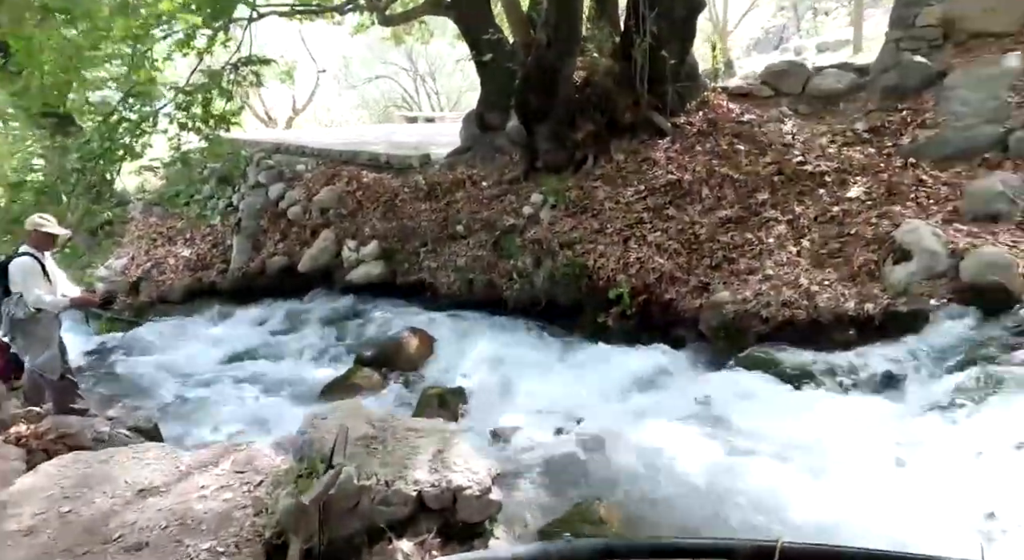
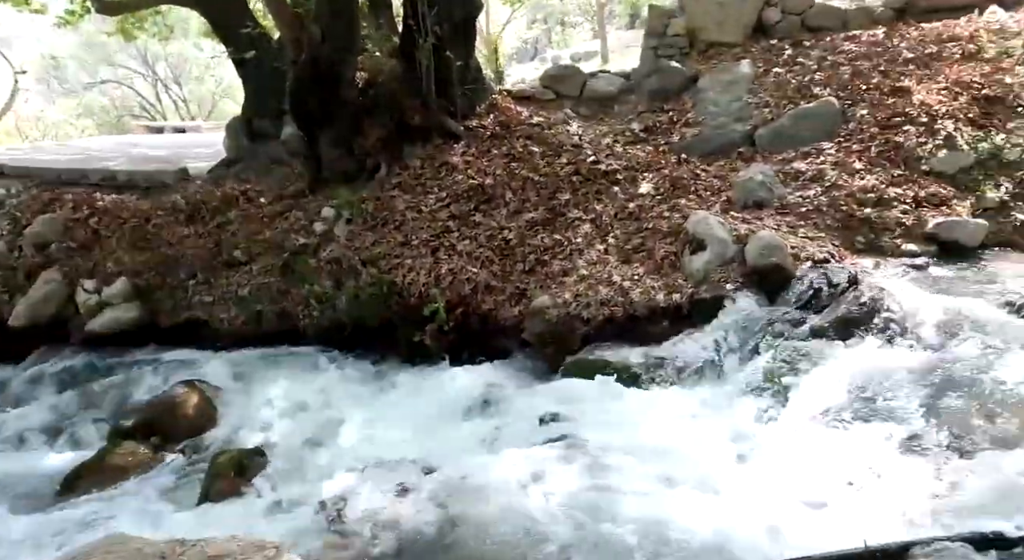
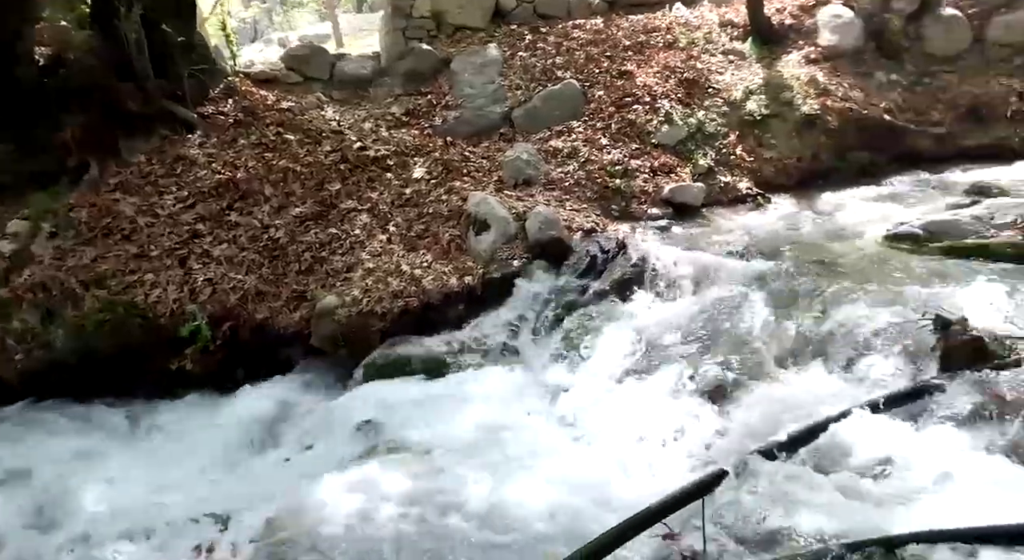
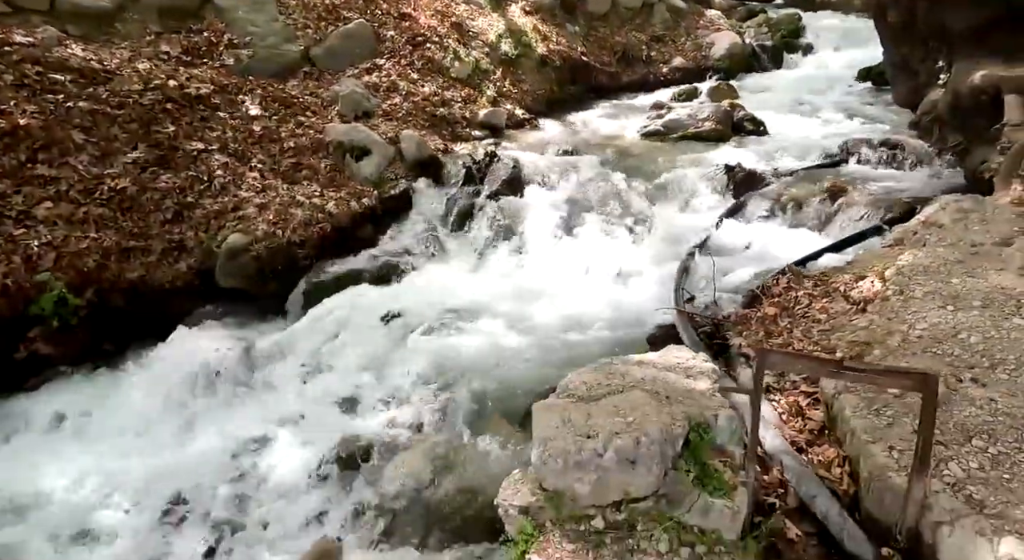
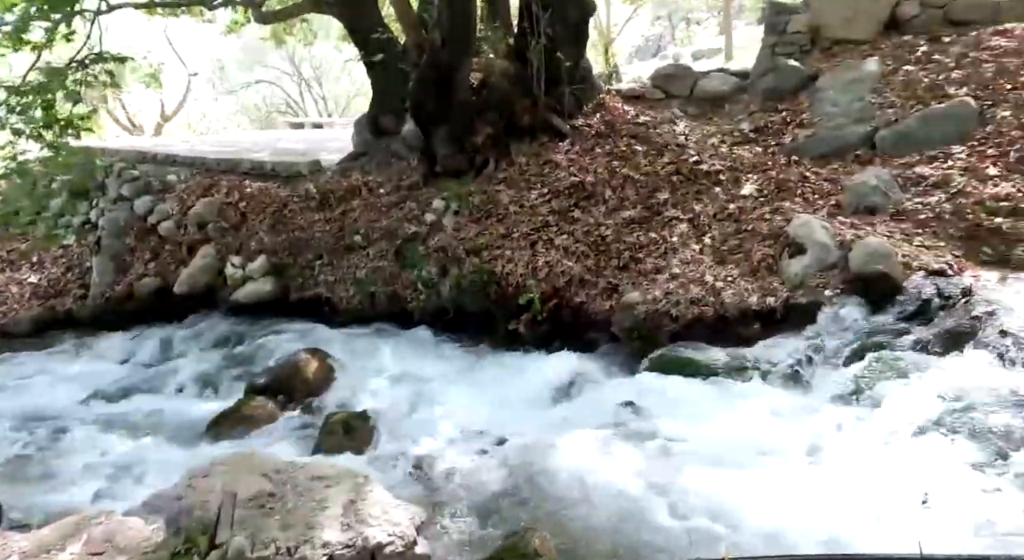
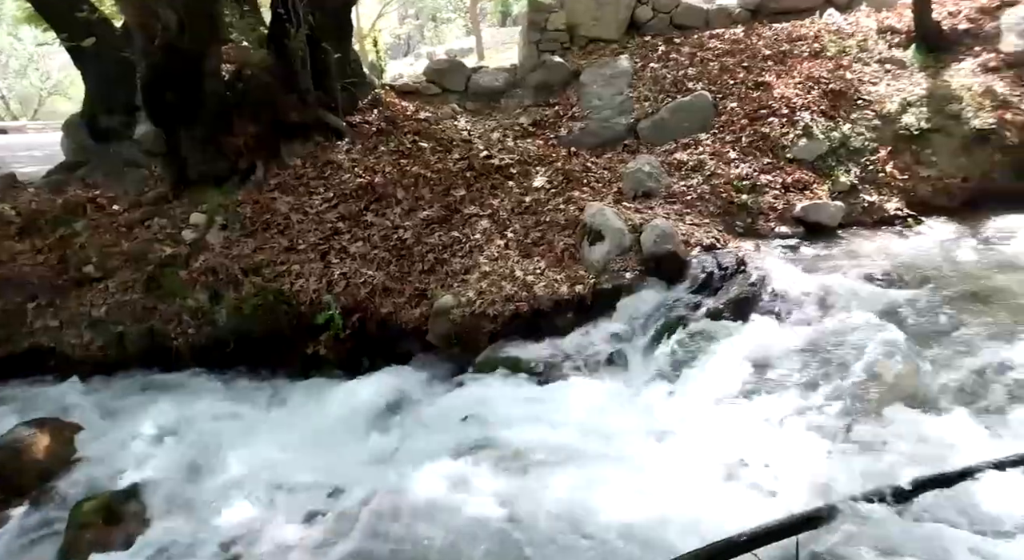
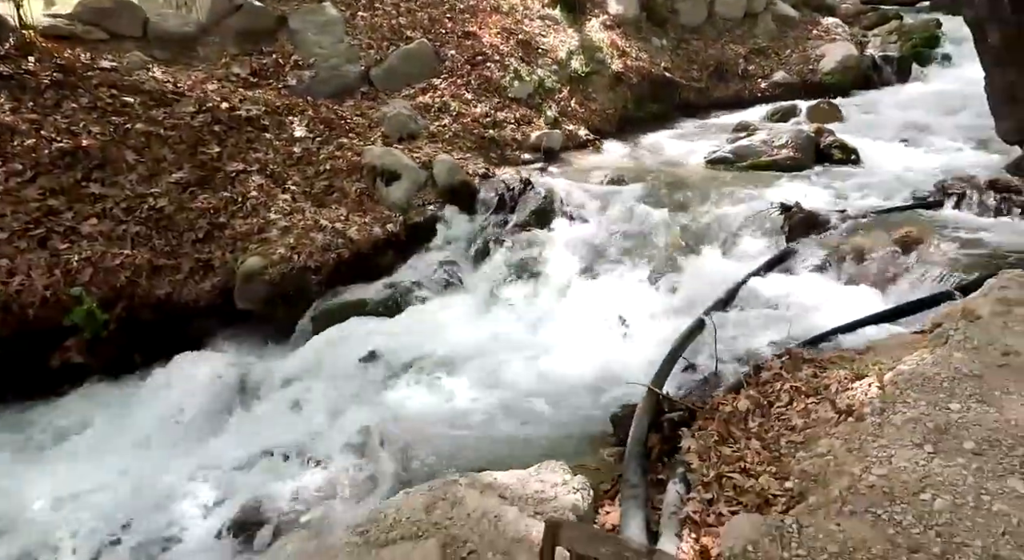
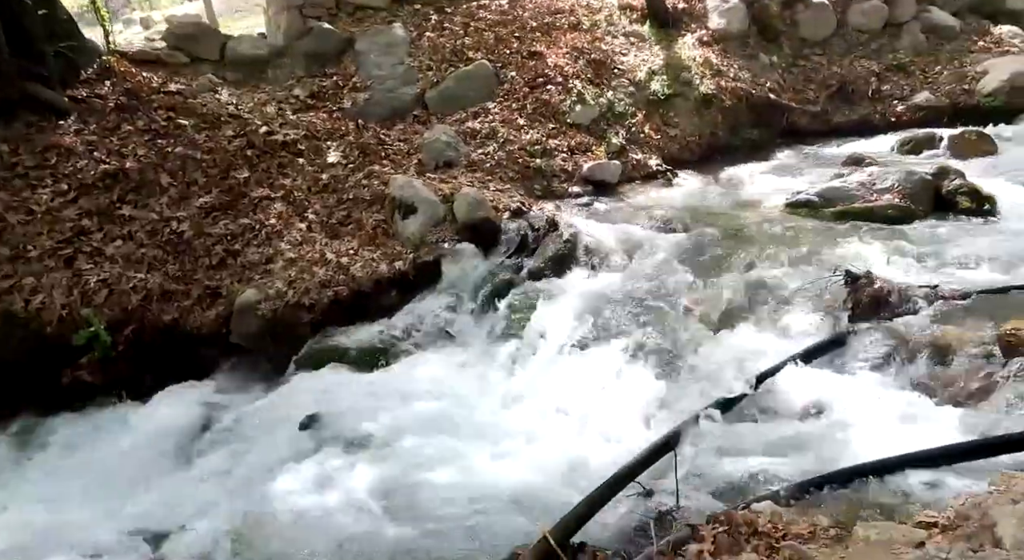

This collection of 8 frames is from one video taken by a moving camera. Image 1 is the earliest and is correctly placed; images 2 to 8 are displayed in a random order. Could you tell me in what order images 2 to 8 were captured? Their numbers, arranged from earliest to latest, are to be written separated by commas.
5, 2, 6, 3, 8, 7, 4
